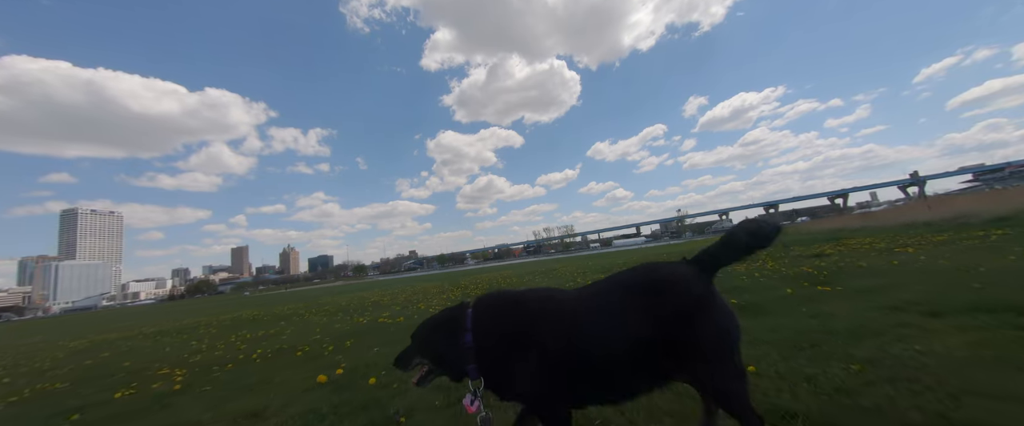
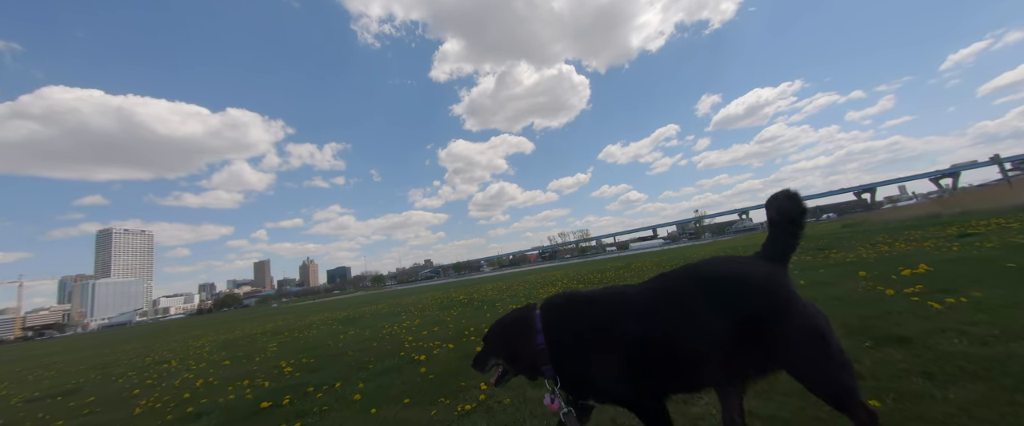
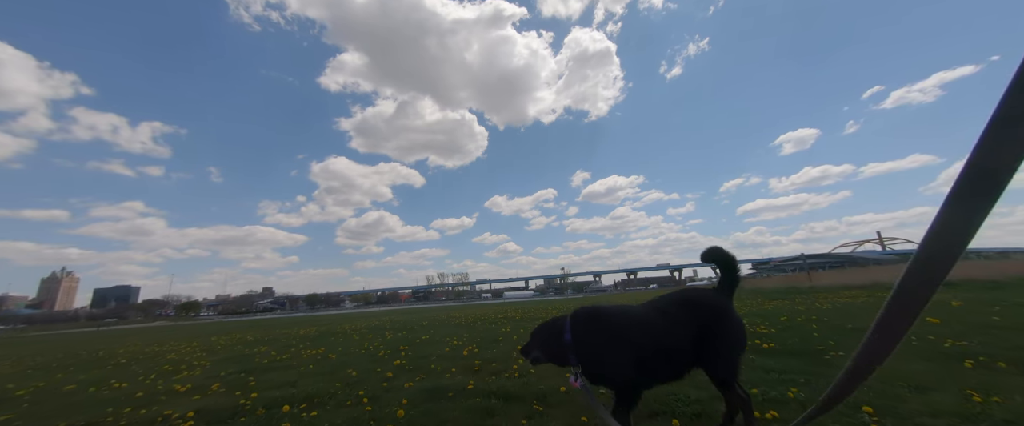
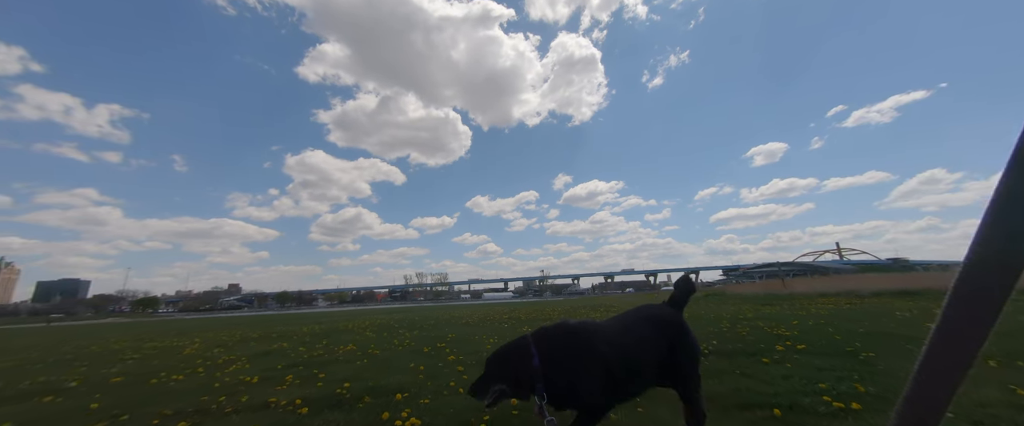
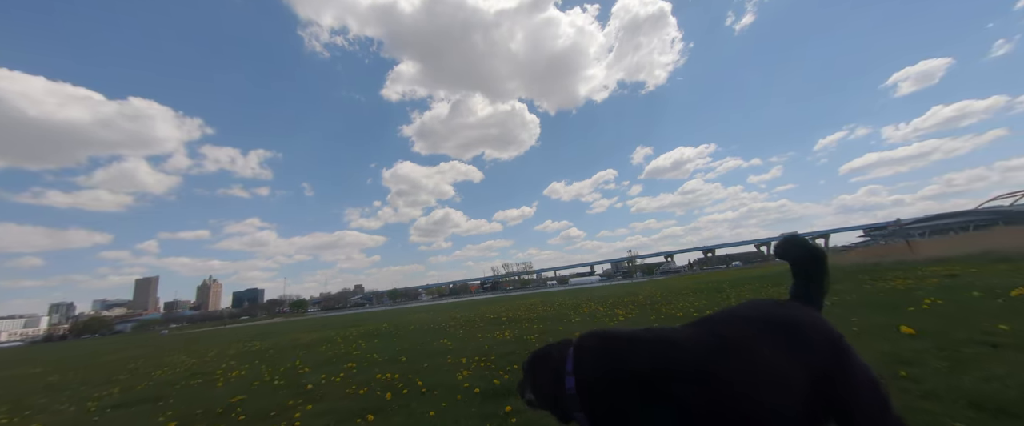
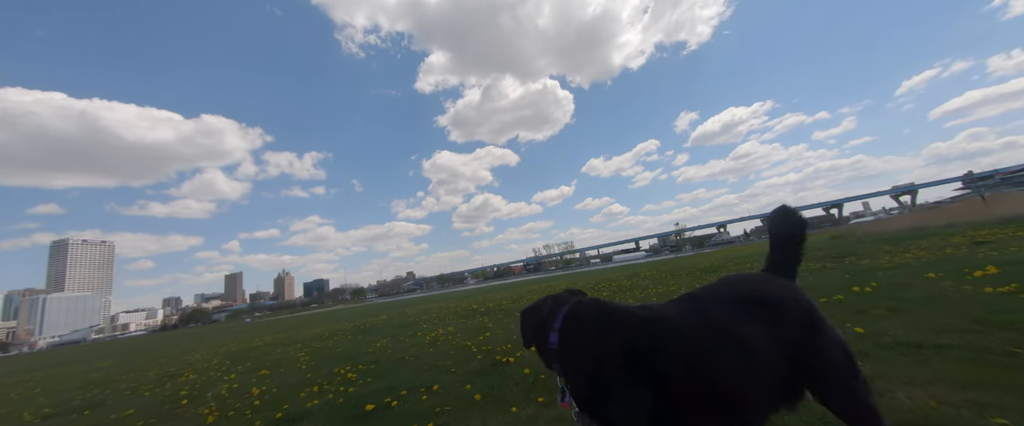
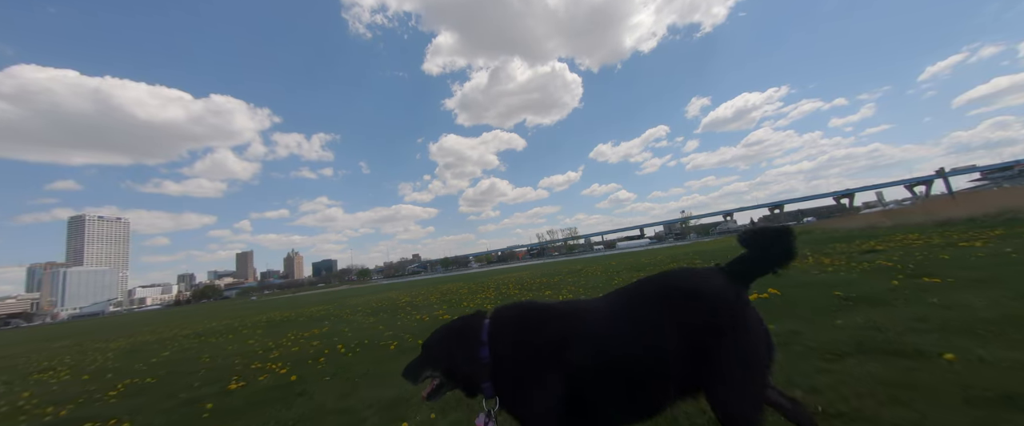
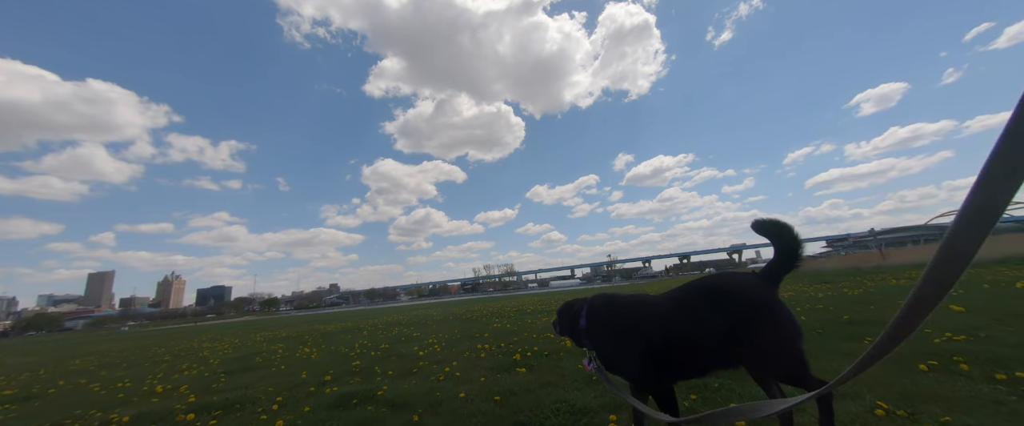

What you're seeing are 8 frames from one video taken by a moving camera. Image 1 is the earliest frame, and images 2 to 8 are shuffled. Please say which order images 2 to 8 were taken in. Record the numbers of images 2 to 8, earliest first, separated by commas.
7, 2, 6, 5, 8, 3, 4
